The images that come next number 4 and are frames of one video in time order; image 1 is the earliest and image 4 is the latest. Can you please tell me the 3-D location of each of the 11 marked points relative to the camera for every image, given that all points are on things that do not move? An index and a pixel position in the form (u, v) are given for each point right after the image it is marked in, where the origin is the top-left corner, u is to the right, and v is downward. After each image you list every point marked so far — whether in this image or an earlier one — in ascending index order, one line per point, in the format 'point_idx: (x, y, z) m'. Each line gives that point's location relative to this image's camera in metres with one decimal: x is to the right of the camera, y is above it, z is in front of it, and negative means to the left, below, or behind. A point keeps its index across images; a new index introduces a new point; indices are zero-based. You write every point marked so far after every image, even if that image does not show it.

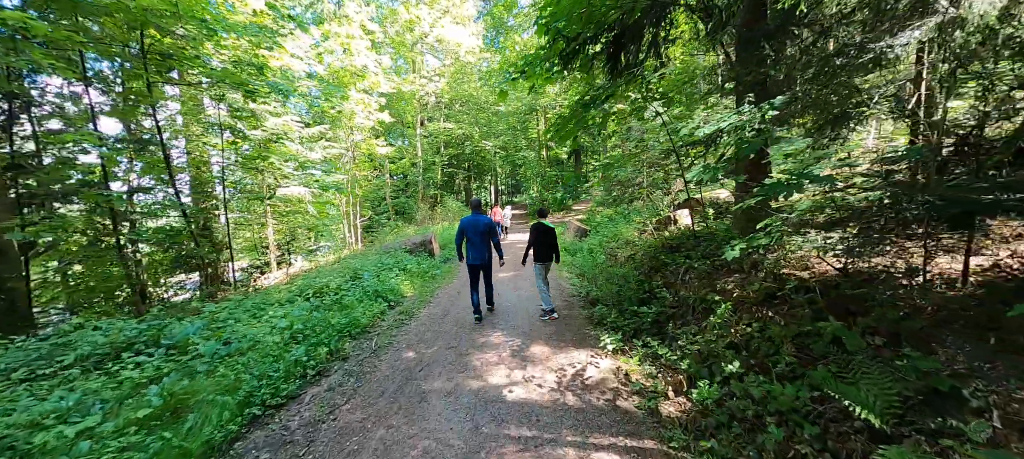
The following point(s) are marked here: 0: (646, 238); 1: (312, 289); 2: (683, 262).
0: (+3.0, -0.2, +8.6) m
1: (-3.9, -1.2, +7.6) m
2: (+2.5, -0.5, +5.7) m
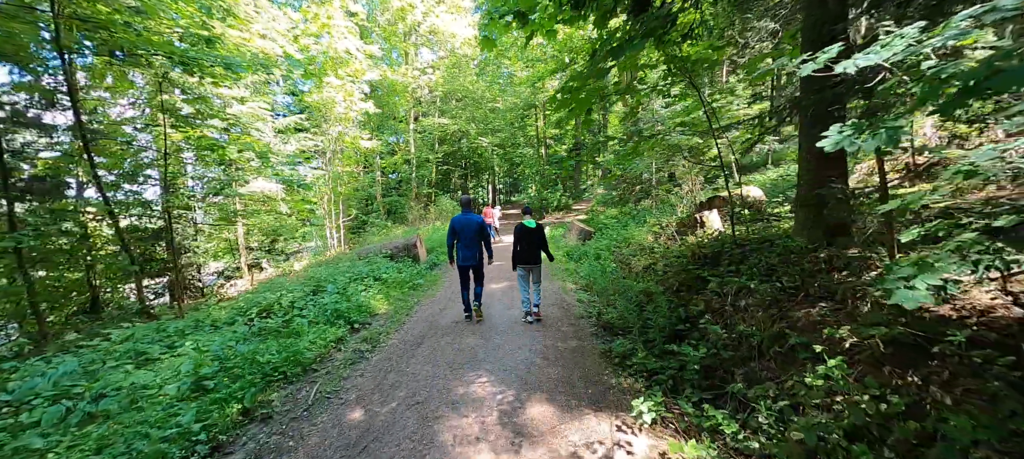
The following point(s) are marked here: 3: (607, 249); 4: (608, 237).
0: (+2.9, -0.3, +7.2) m
1: (-4.0, -1.2, +6.2) m
2: (+2.4, -0.6, +4.3) m
3: (+2.4, -0.5, +9.6) m
4: (+2.8, -0.2, +11.3) m
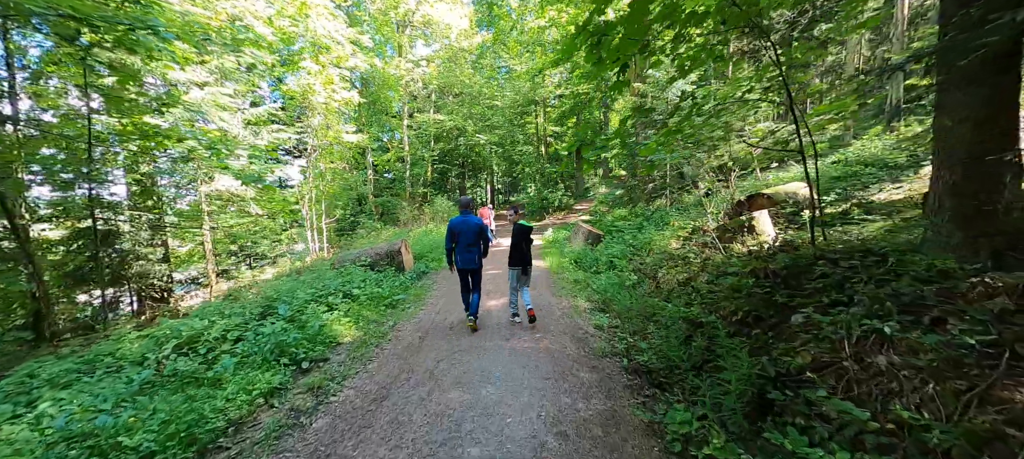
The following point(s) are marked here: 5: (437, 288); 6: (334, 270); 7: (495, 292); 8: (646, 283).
0: (+2.8, -0.4, +5.8) m
1: (-4.0, -1.3, +4.7) m
2: (+2.4, -0.6, +2.9) m
3: (+2.4, -0.6, +8.2) m
4: (+2.8, -0.3, +9.9) m
5: (-1.6, -1.3, +8.4) m
6: (-3.9, -0.9, +8.5) m
7: (-0.3, -1.3, +7.8) m
8: (+2.1, -0.8, +6.1) m
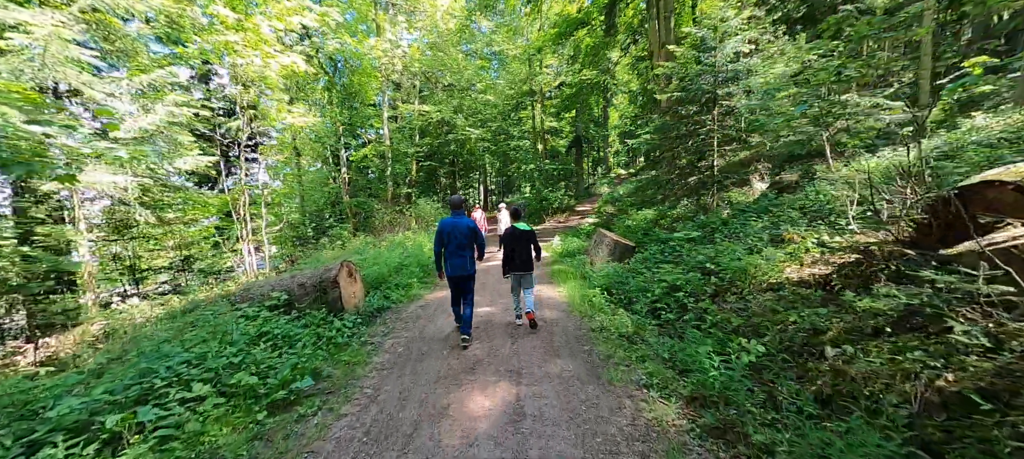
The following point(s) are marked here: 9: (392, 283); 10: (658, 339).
0: (+2.9, -0.6, +2.6) m
1: (-3.9, -1.6, +1.4) m
2: (+2.5, -0.8, -0.4) m
3: (+2.4, -0.8, +5.0) m
4: (+2.8, -0.5, +6.7) m
5: (-1.6, -1.5, +5.1) m
6: (-3.9, -1.1, +5.2) m
7: (-0.3, -1.5, +4.5) m
8: (+2.2, -1.0, +2.9) m
9: (-2.3, -1.1, +7.6) m
10: (+1.6, -1.2, +4.3) m
